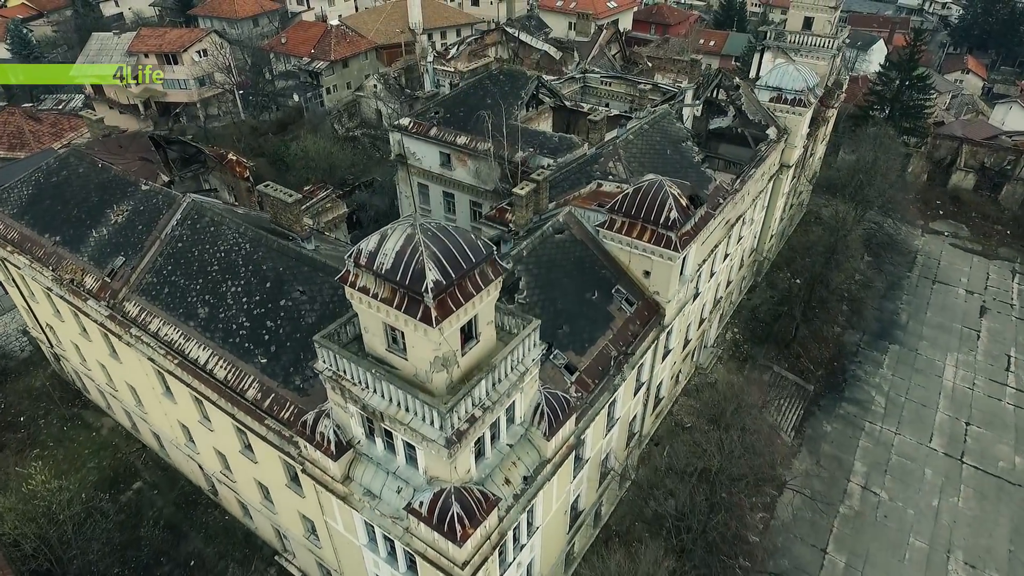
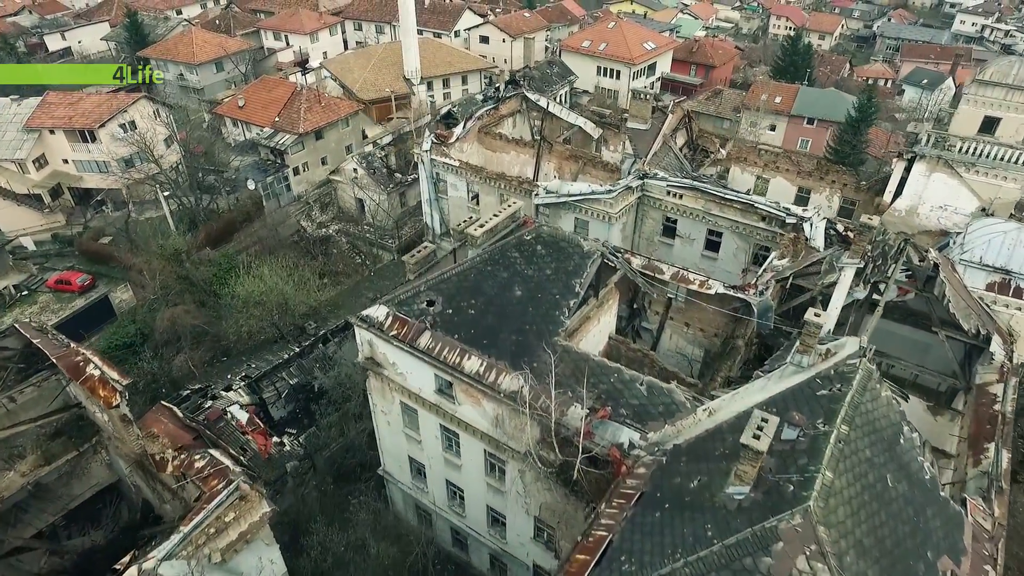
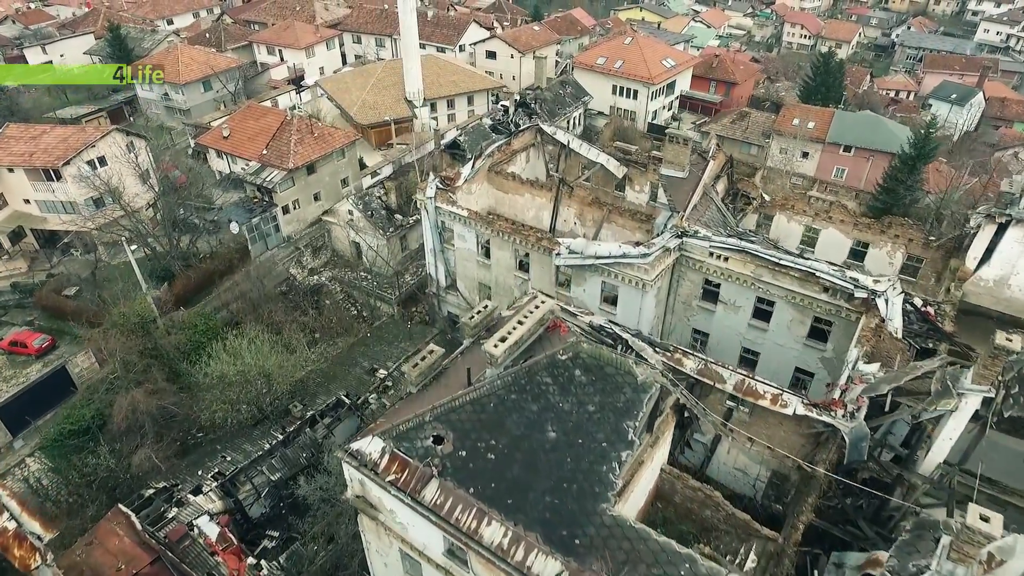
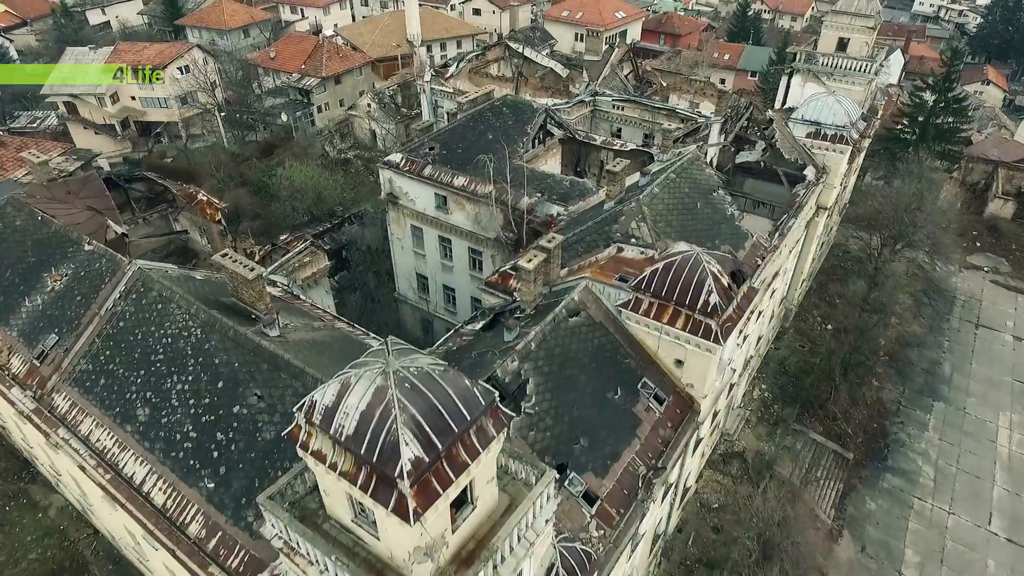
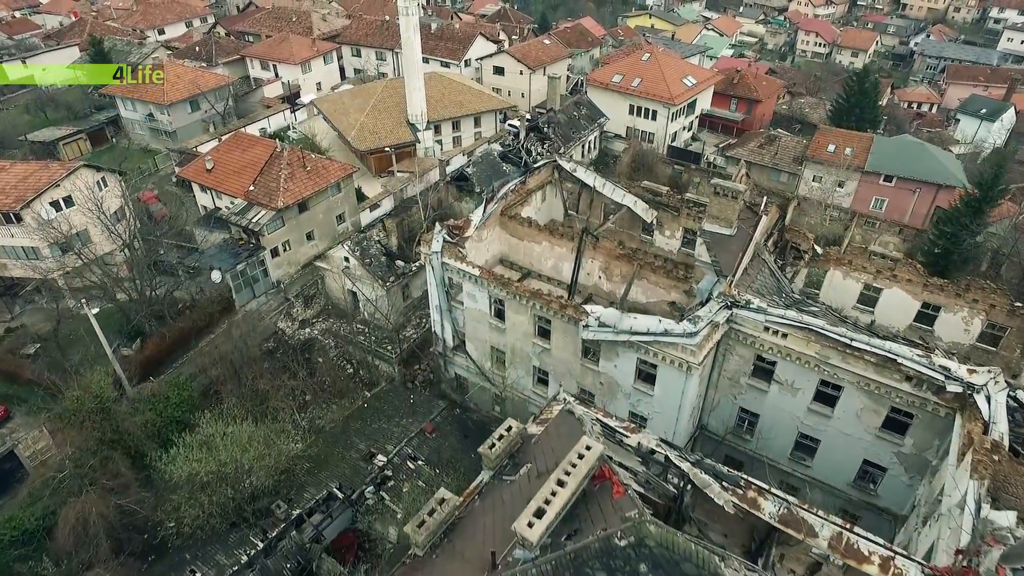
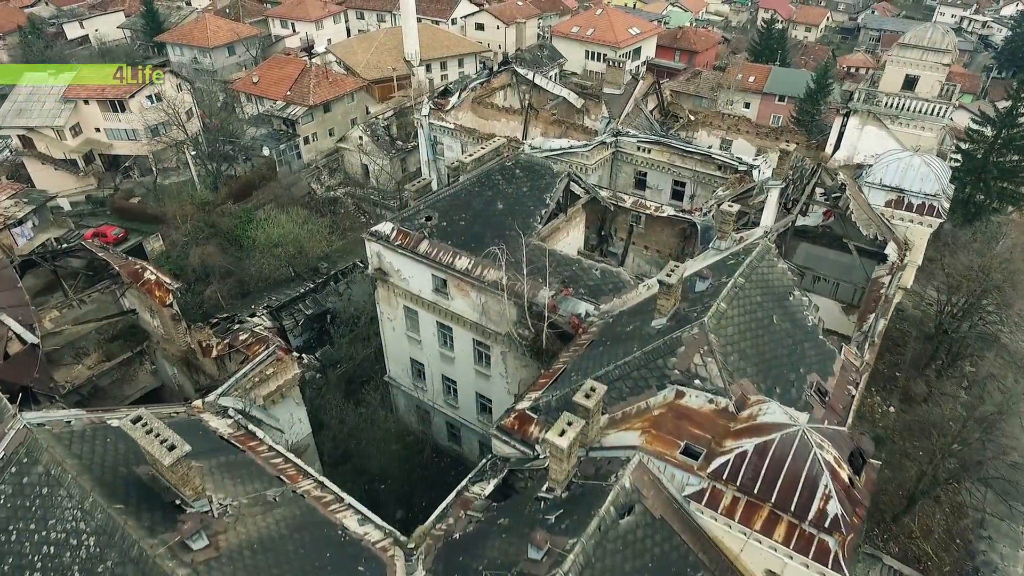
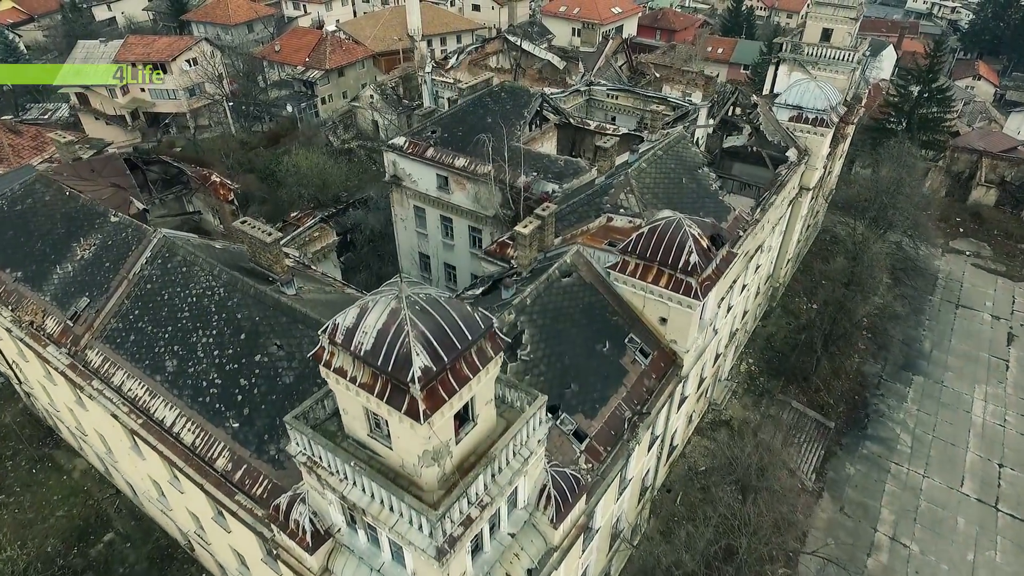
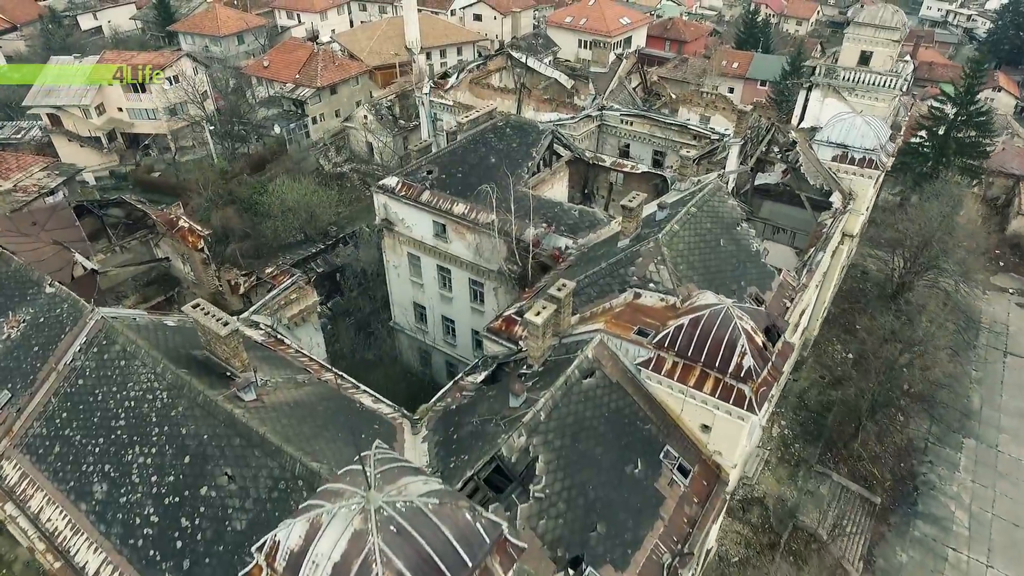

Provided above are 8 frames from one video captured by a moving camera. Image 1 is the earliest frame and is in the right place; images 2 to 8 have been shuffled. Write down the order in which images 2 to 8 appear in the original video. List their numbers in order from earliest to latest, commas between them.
7, 4, 8, 6, 2, 3, 5
